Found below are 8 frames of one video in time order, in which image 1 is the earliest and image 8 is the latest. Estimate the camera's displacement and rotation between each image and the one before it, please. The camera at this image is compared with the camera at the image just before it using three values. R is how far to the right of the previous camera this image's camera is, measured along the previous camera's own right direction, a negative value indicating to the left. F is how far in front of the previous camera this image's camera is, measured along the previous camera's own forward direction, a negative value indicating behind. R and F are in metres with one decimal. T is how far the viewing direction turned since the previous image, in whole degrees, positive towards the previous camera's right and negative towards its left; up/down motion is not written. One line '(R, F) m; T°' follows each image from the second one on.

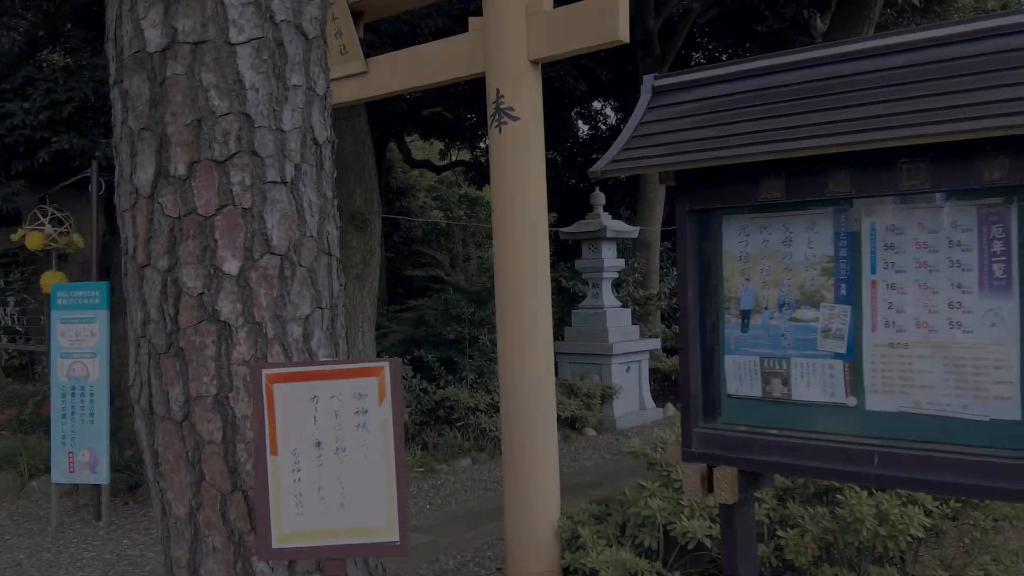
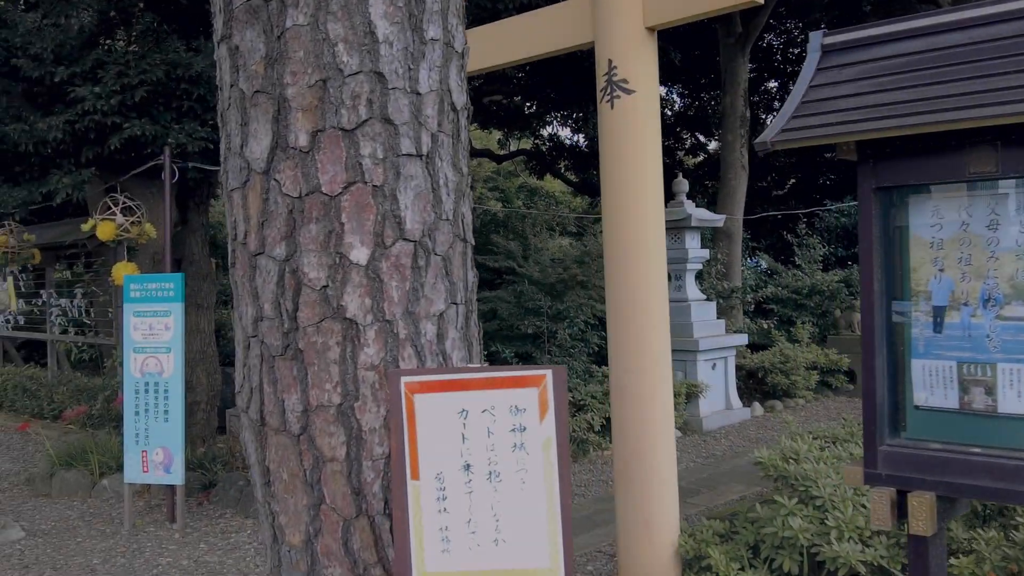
(-0.3, +0.4) m; -3°
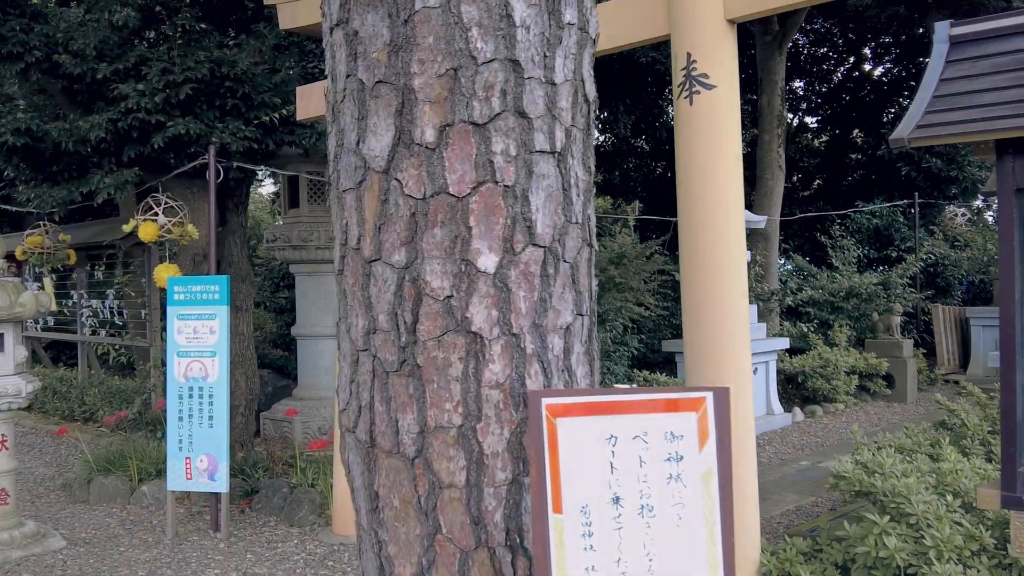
(-0.2, +0.2) m; -1°
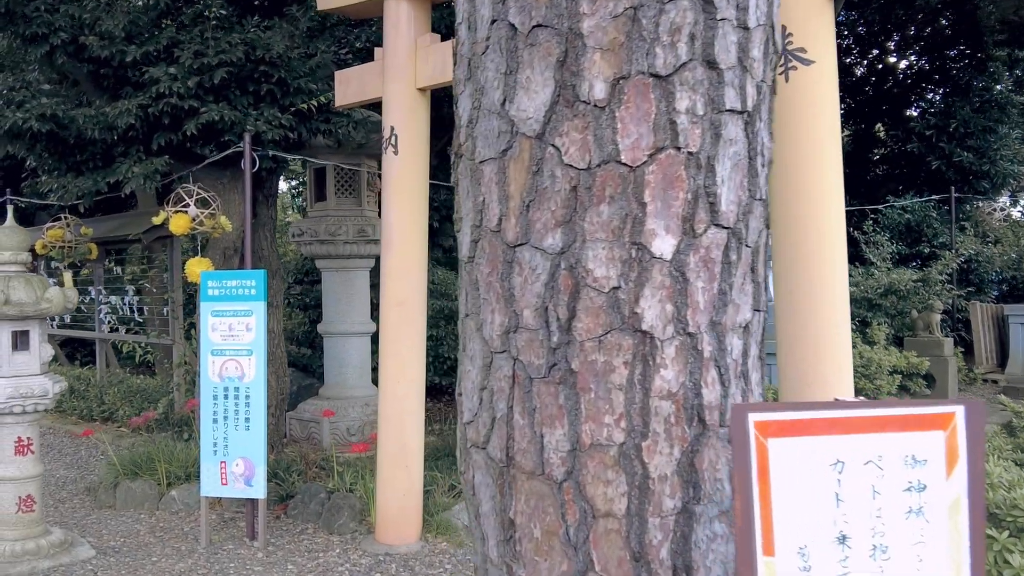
(-0.3, +0.3) m; 0°
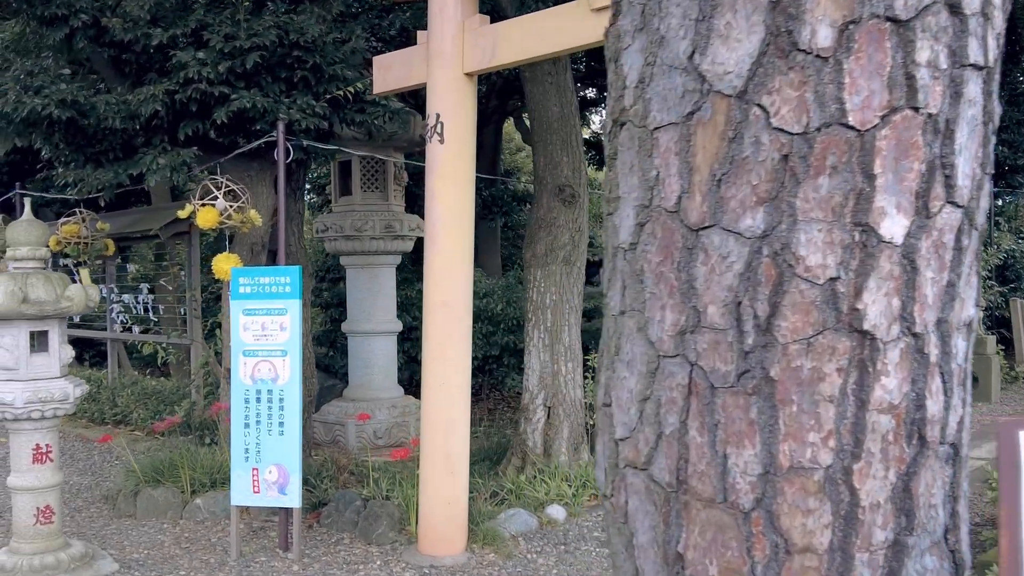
(-0.2, +0.2) m; 0°
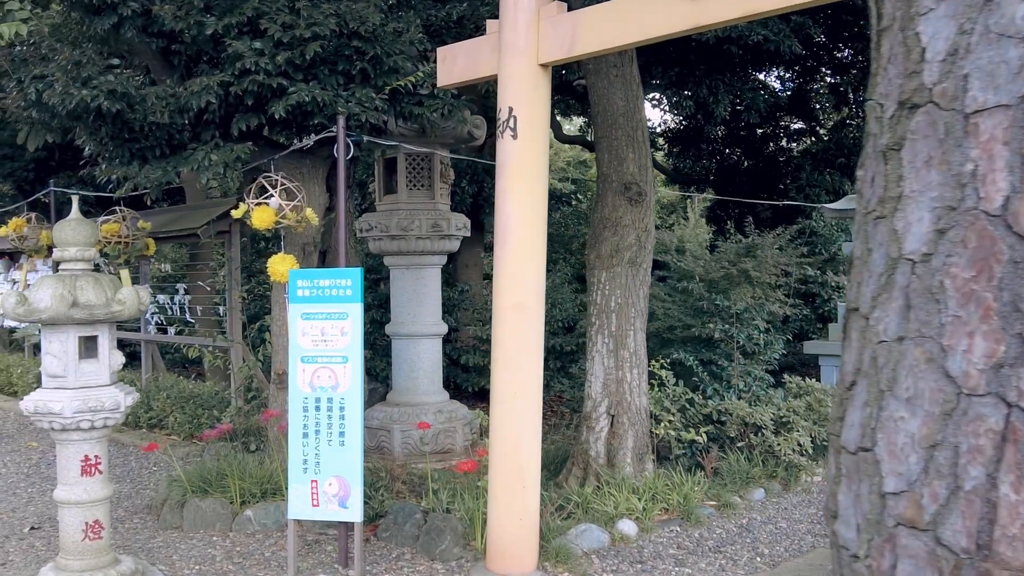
(-0.3, +0.2) m; -1°
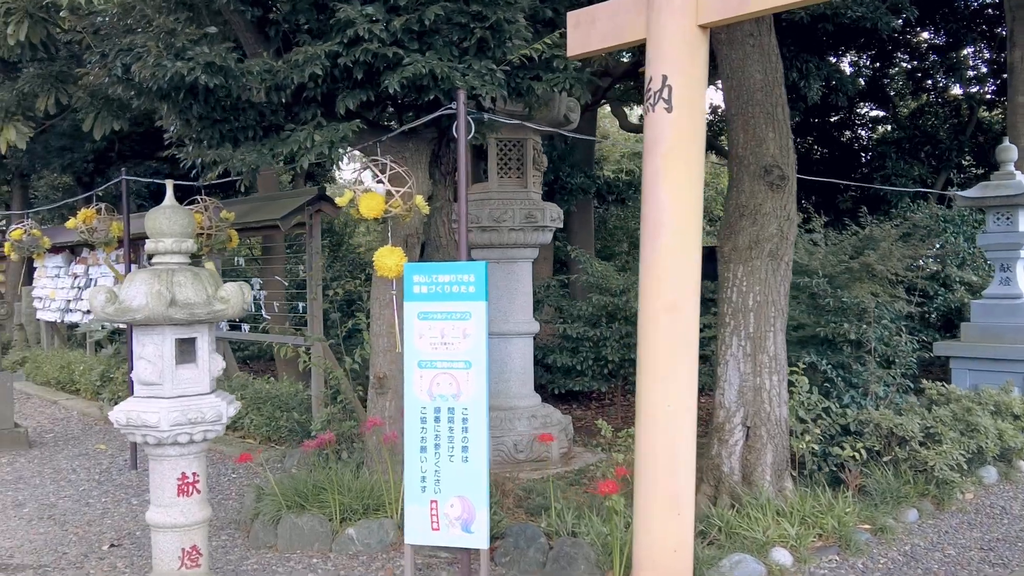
(-0.5, +0.5) m; -2°
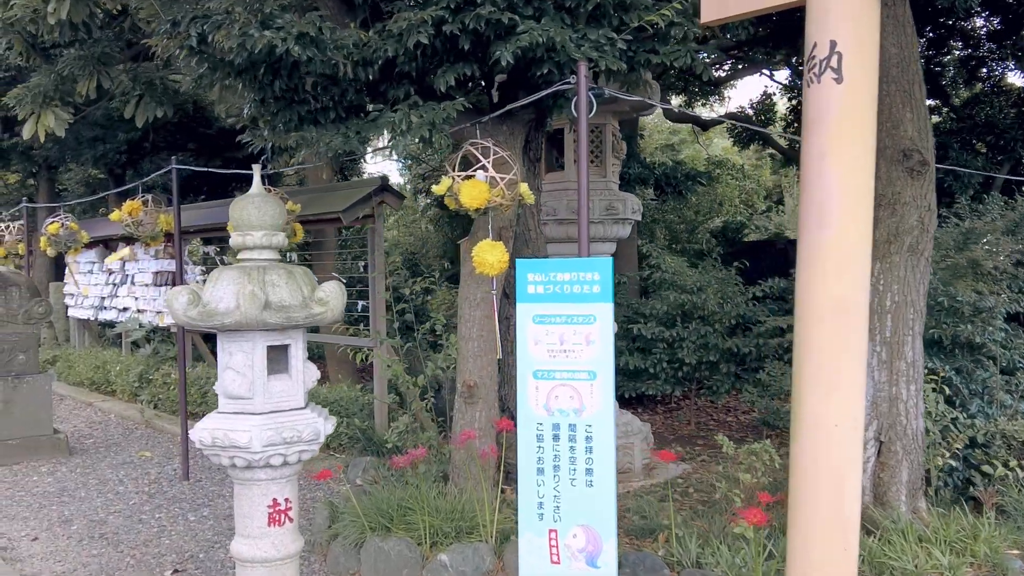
(-0.4, +0.5) m; -1°
